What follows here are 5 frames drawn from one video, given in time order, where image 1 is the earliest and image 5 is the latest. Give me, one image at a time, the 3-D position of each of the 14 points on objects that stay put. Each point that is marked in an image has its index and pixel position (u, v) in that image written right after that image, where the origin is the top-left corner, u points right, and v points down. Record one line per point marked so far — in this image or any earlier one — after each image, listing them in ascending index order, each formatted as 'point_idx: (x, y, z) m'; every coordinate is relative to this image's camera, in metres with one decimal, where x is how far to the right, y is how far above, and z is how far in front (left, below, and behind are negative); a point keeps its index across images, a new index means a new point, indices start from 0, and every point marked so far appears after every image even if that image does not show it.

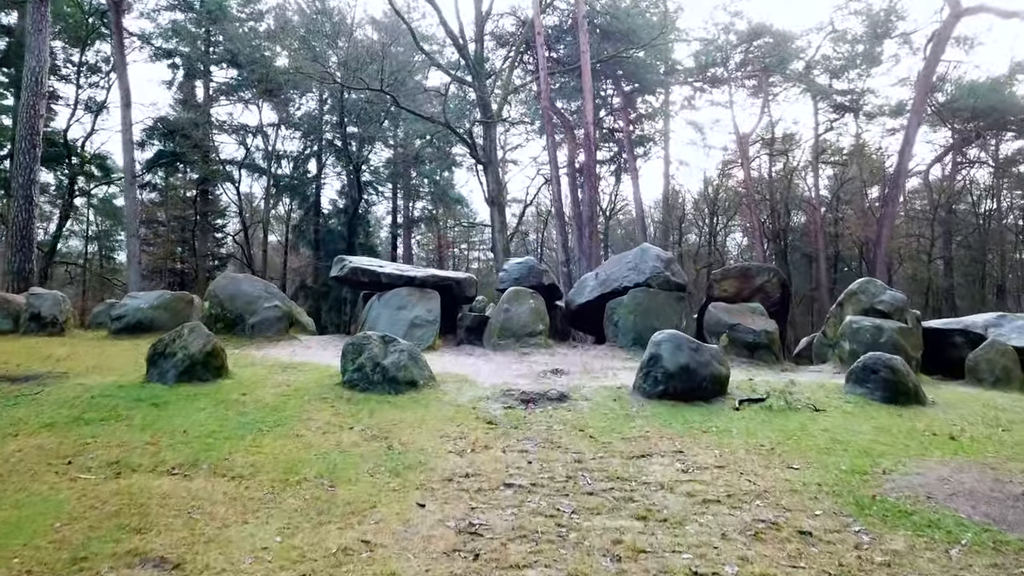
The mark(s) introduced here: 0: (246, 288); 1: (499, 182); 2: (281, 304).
0: (-2.8, 0.0, +8.5) m
1: (-0.3, +2.3, +17.4) m
2: (-2.5, -0.2, +8.6) m
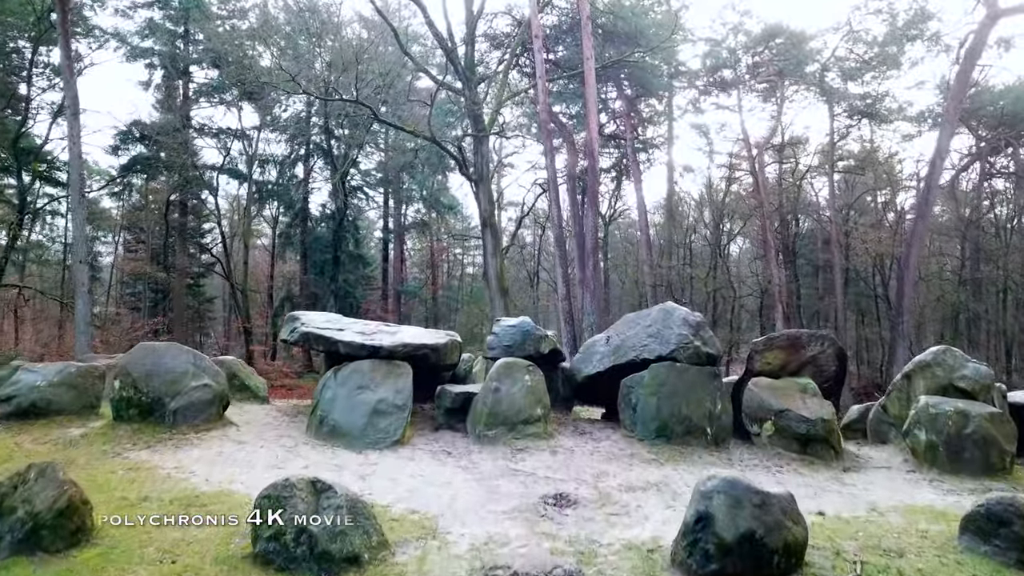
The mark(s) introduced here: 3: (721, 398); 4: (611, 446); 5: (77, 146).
0: (-2.9, -0.6, +6.7) m
1: (-0.4, +1.7, +15.7) m
2: (-2.6, -0.8, +6.9) m
3: (+1.8, -0.9, +6.8) m
4: (+0.8, -1.3, +6.5) m
5: (-7.9, +2.6, +14.7) m
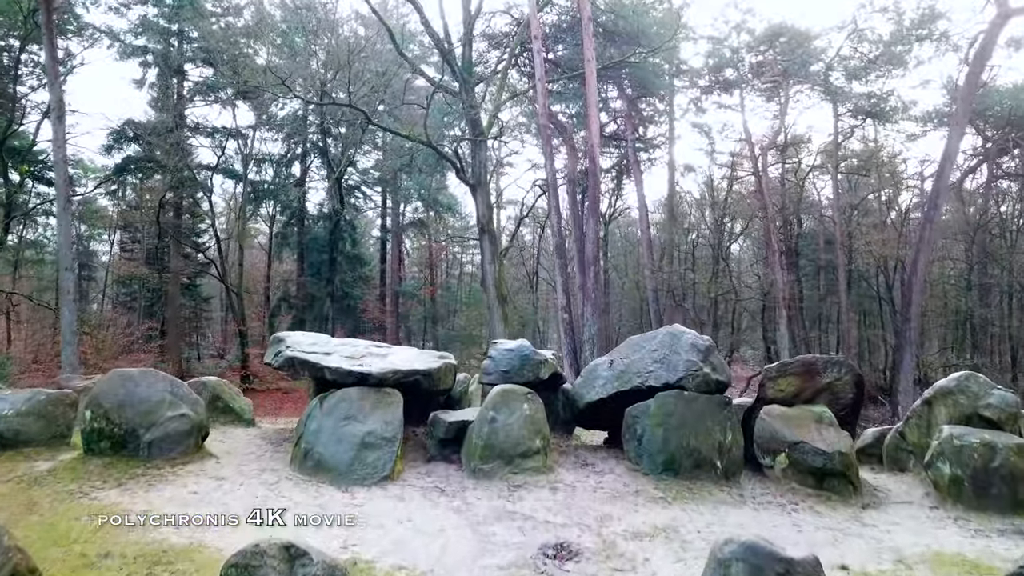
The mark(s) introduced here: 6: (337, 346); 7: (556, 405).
0: (-2.9, -0.8, +6.3) m
1: (-0.4, +1.6, +15.3) m
2: (-2.6, -1.0, +6.5) m
3: (+1.7, -1.1, +6.4) m
4: (+0.8, -1.5, +6.1) m
5: (-7.9, +2.4, +14.3) m
6: (-1.6, -0.6, +7.3) m
7: (+0.4, -1.1, +8.0) m
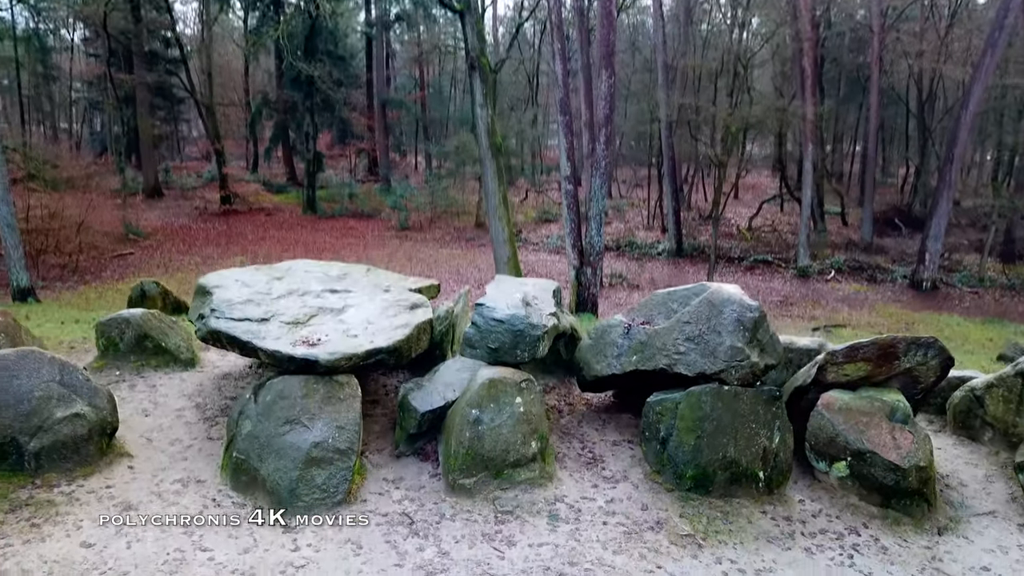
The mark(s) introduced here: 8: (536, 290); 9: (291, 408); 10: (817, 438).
0: (-2.9, -0.6, +4.8) m
1: (-0.5, +4.0, +12.9) m
2: (-2.6, -0.7, +5.1) m
3: (+1.7, -0.9, +5.0) m
4: (+0.7, -1.3, +4.8) m
5: (-8.0, +4.6, +11.7) m
6: (-1.6, -0.1, +5.7) m
7: (+0.4, -0.5, +6.5) m
8: (+0.2, 0.0, +6.2) m
9: (-1.3, -0.7, +4.9) m
10: (+1.9, -0.9, +5.2) m
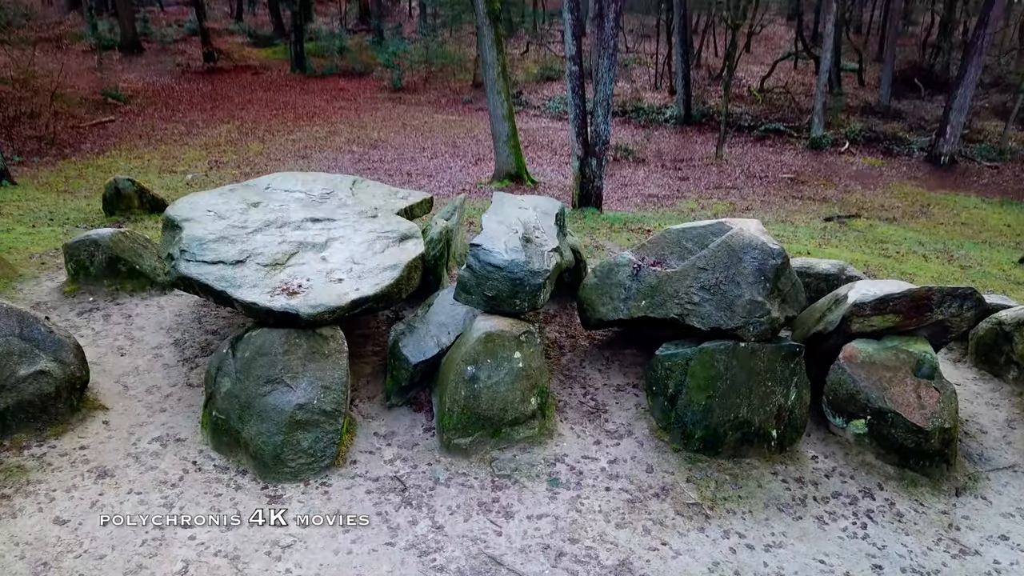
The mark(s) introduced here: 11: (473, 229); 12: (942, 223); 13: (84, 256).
0: (-3.0, -0.3, +4.5) m
1: (-0.5, +5.7, +11.5) m
2: (-2.6, -0.4, +4.7) m
3: (+1.7, -0.6, +4.7) m
4: (+0.7, -1.0, +4.6) m
5: (-8.0, +6.1, +10.2) m
6: (-1.6, +0.3, +5.2) m
7: (+0.3, +0.1, +6.1) m
8: (+0.2, +0.5, +5.7) m
9: (-1.4, -0.4, +4.6) m
10: (+1.9, -0.6, +4.8) m
11: (-0.4, +0.6, +8.4) m
12: (+6.4, +1.0, +12.1) m
13: (-3.3, +0.2, +6.2) m
